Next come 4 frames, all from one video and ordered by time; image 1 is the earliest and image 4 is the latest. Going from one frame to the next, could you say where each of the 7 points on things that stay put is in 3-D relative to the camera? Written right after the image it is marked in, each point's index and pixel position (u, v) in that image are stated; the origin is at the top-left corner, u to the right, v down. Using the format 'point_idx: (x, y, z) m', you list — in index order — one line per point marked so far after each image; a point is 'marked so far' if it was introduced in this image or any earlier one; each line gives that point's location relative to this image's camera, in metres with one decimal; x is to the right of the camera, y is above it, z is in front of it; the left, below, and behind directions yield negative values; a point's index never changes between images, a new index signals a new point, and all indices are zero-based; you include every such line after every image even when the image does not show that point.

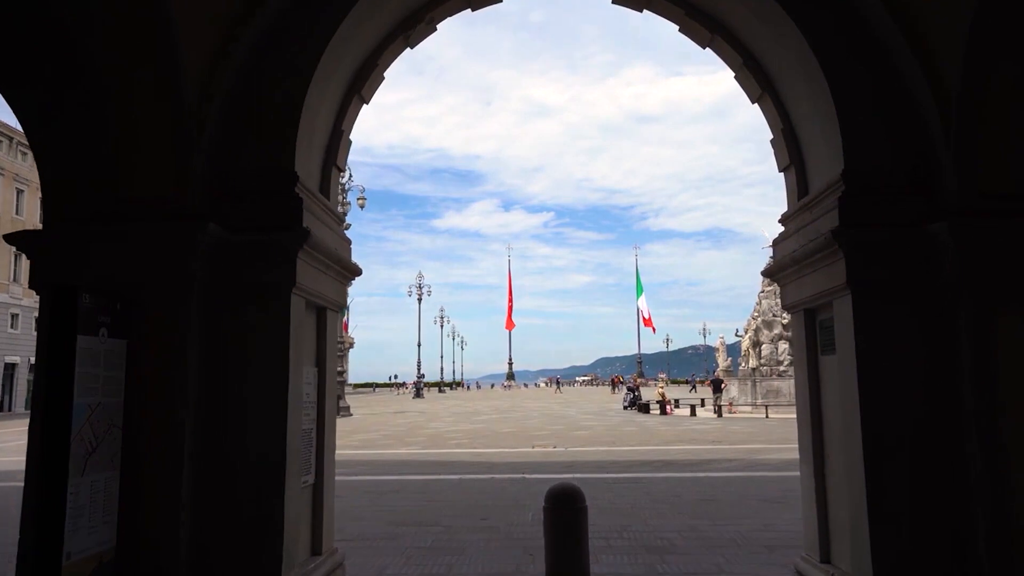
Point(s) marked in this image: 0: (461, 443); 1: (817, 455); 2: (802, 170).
0: (-1.3, -3.8, +17.9) m
1: (+1.9, -1.0, +4.4) m
2: (+1.9, +0.8, +4.6) m
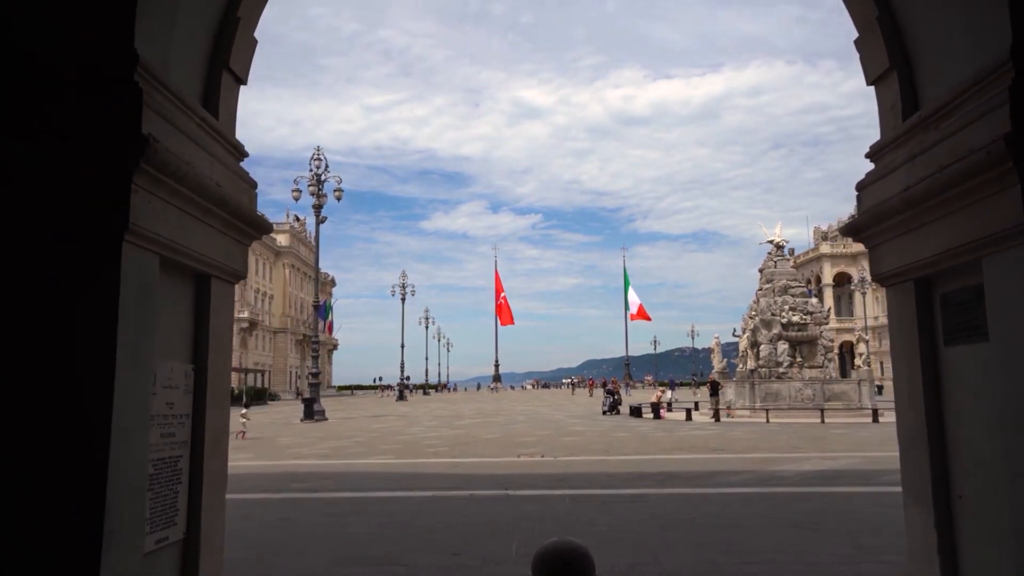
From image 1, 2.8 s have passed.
0: (-1.6, -3.7, +16.4) m
1: (+1.7, -0.8, +3.0) m
2: (+1.7, +0.9, +3.2) m
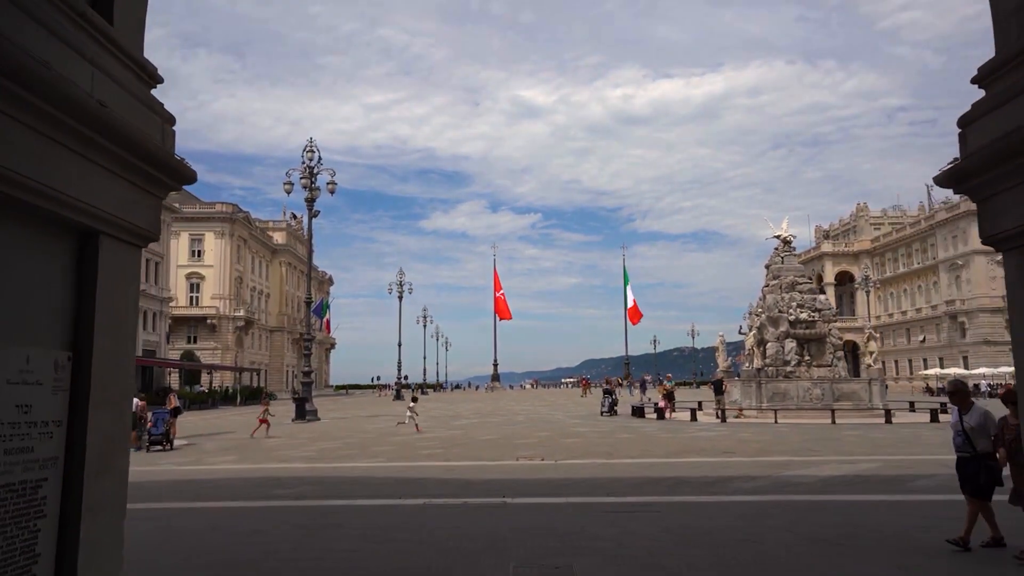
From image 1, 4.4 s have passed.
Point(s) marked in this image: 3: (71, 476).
0: (-1.6, -3.5, +15.6) m
1: (+1.7, -0.7, +2.2) m
2: (+1.7, +1.1, +2.4) m
3: (-1.3, -0.6, +2.2) m
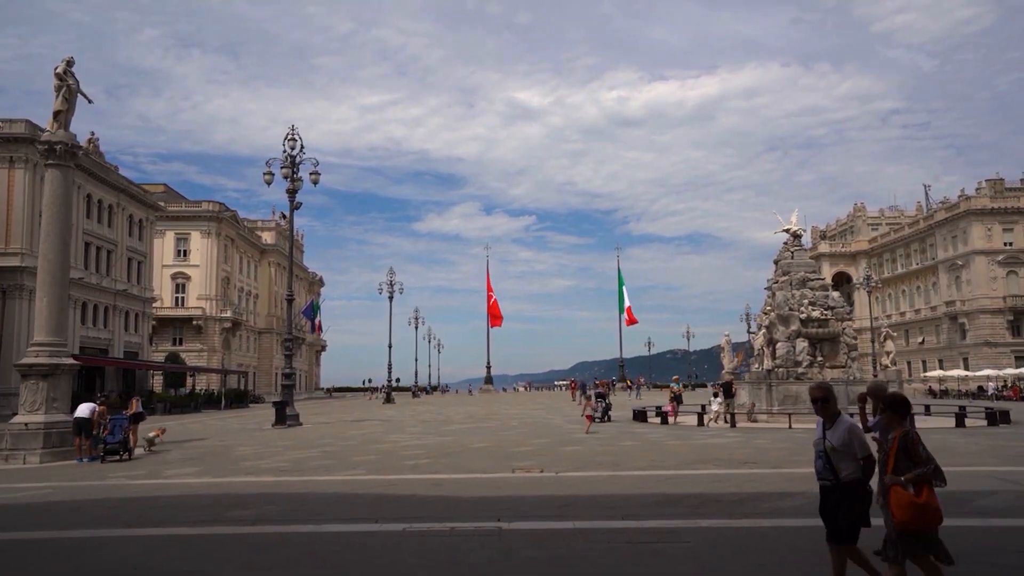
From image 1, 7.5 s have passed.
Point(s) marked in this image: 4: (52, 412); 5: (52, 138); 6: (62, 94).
0: (-1.7, -3.4, +14.0) m
1: (+1.7, -0.5, +0.6) m
2: (+1.7, +1.2, +0.9) m
3: (-1.3, -0.4, +0.7) m
4: (-9.8, -2.6, +15.4) m
5: (-10.2, +3.3, +16.1) m
6: (-10.2, +4.4, +16.4) m
